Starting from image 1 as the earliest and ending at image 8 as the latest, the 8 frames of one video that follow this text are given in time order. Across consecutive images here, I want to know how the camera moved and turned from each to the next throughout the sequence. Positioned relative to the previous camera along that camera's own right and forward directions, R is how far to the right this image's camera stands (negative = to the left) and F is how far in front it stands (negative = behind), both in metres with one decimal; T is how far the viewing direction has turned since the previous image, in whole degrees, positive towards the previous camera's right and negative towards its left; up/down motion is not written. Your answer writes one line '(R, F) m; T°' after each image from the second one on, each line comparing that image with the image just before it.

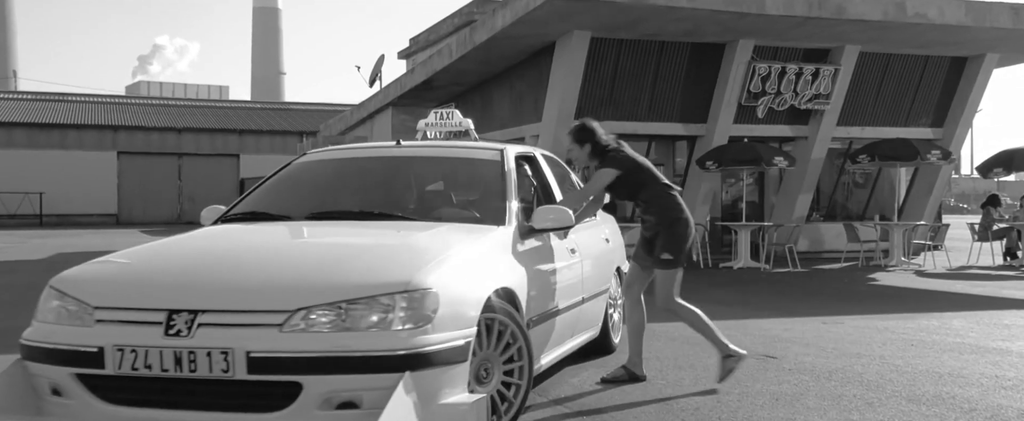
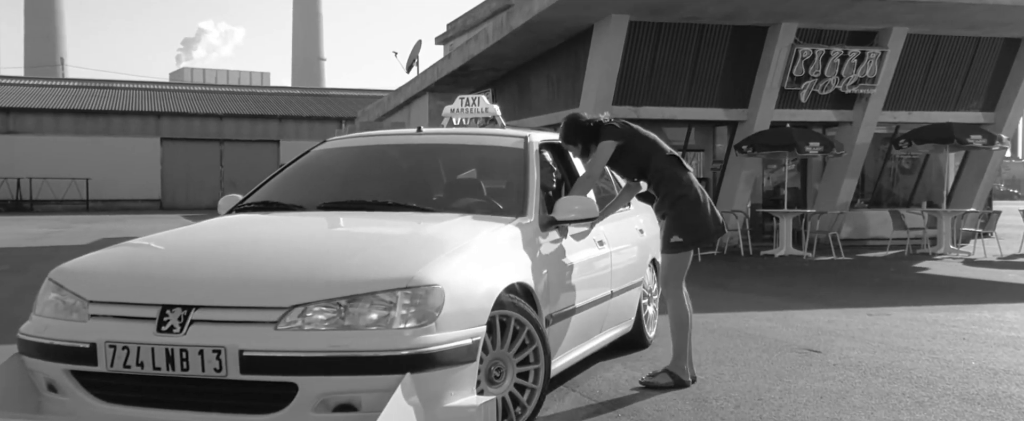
(0.0, +0.2) m; -2°
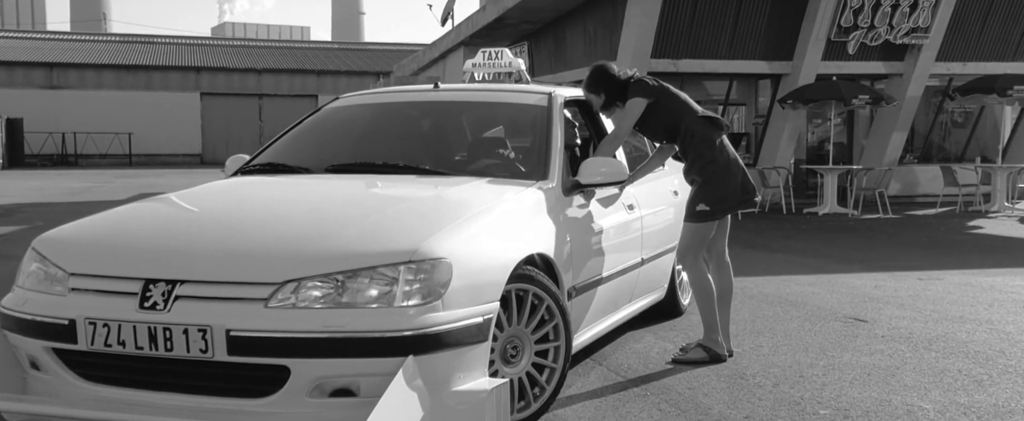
(+0.1, +0.3) m; -3°
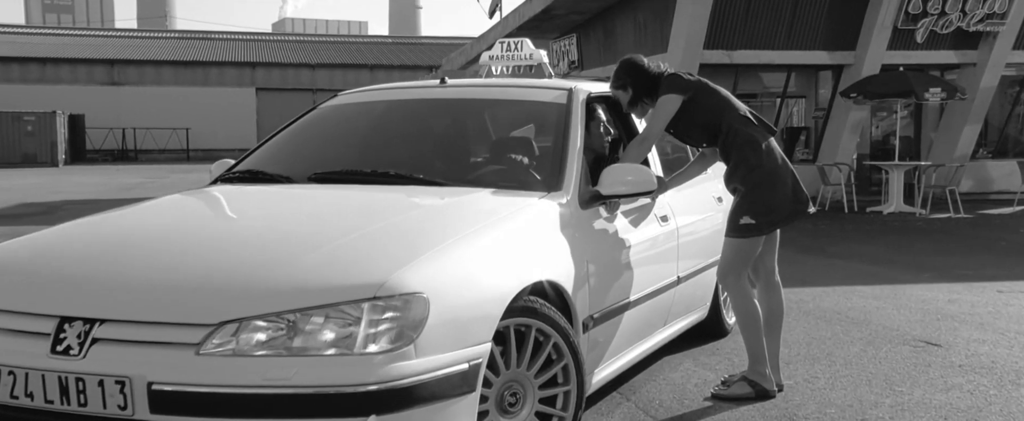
(+0.2, +0.6) m; -4°
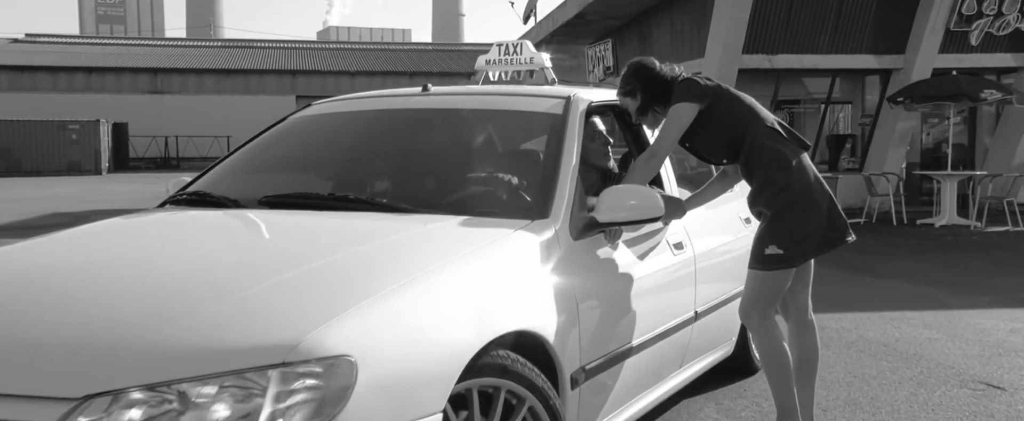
(+0.2, +0.5) m; -3°
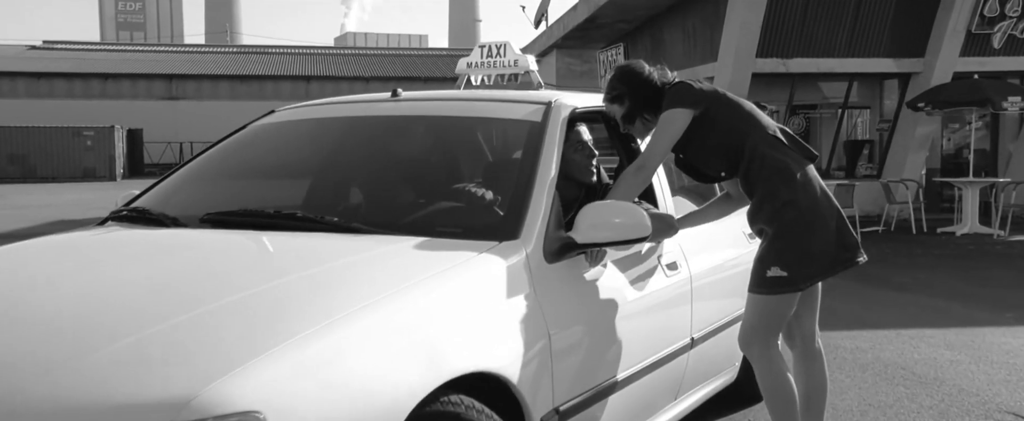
(+0.1, +0.3) m; -1°
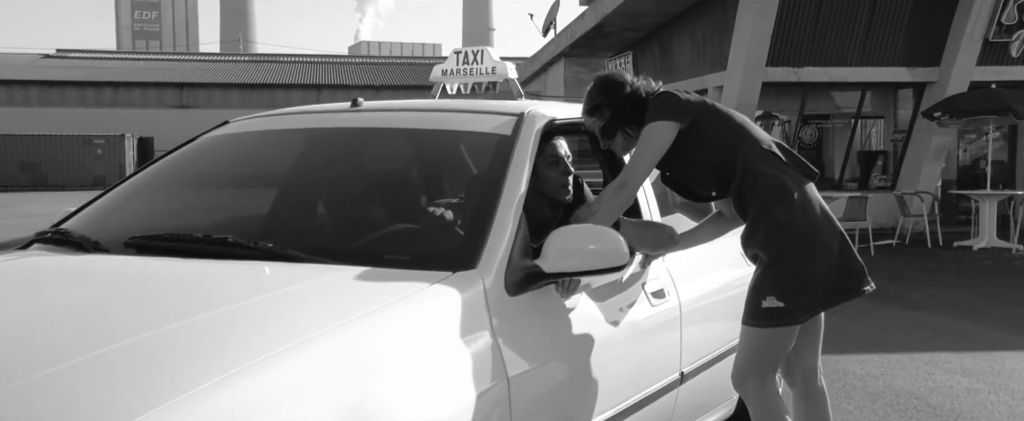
(+0.1, +0.3) m; -1°
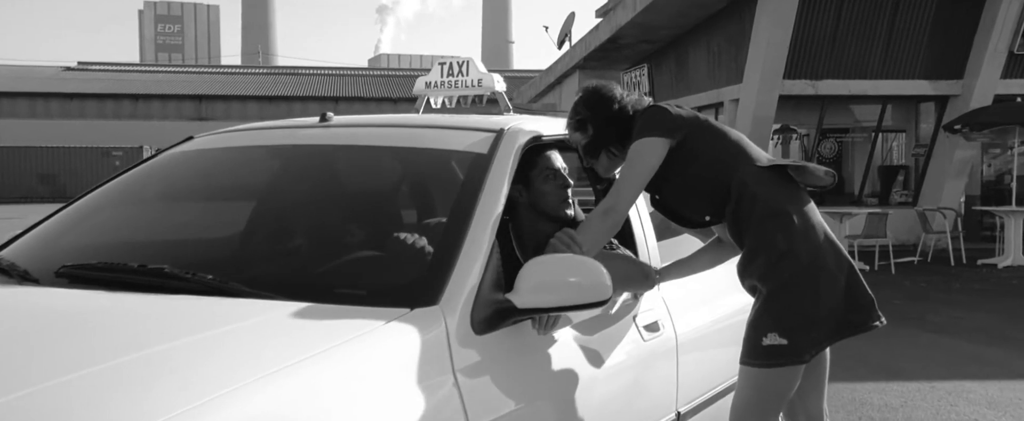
(+0.1, +0.2) m; -1°
